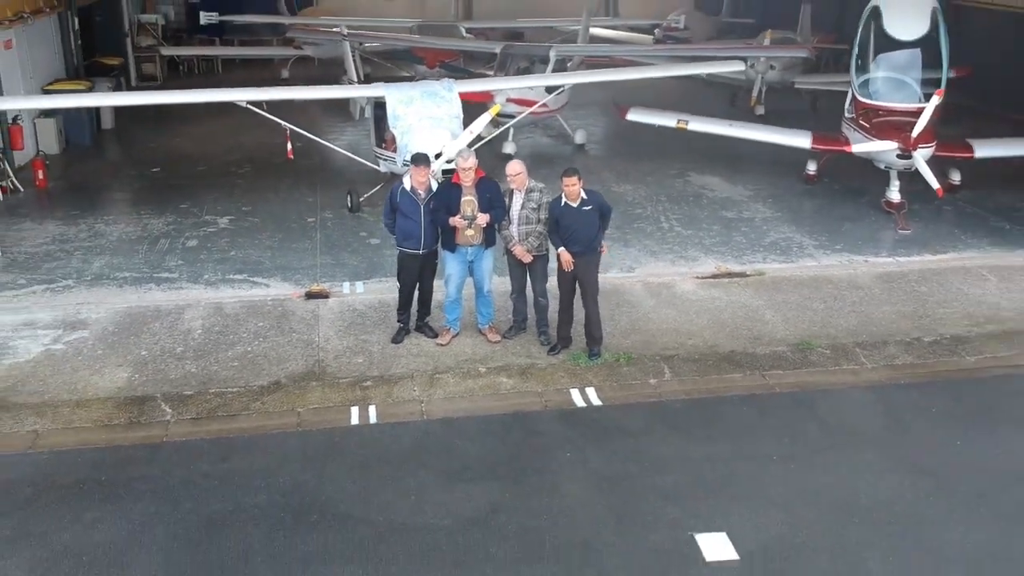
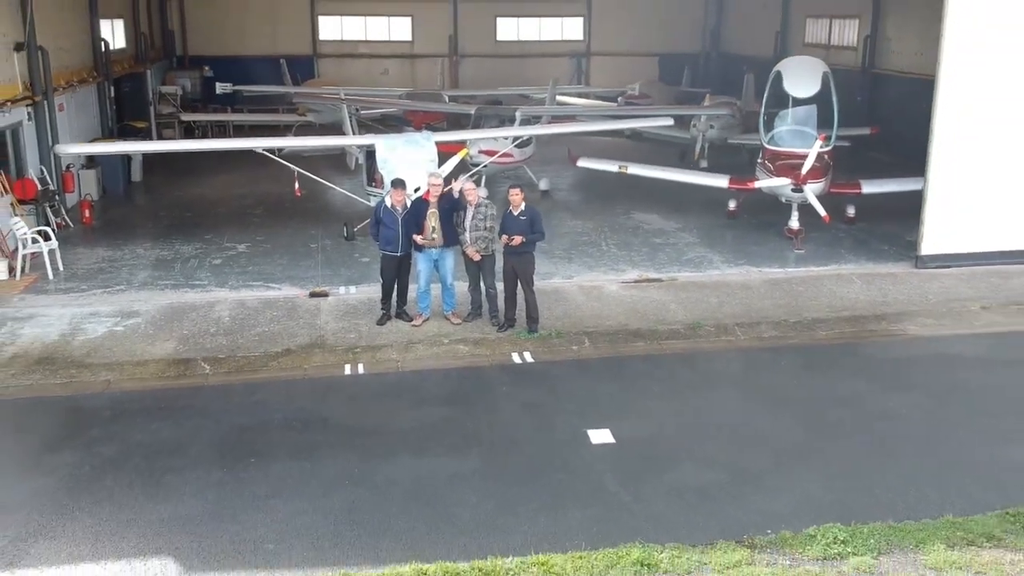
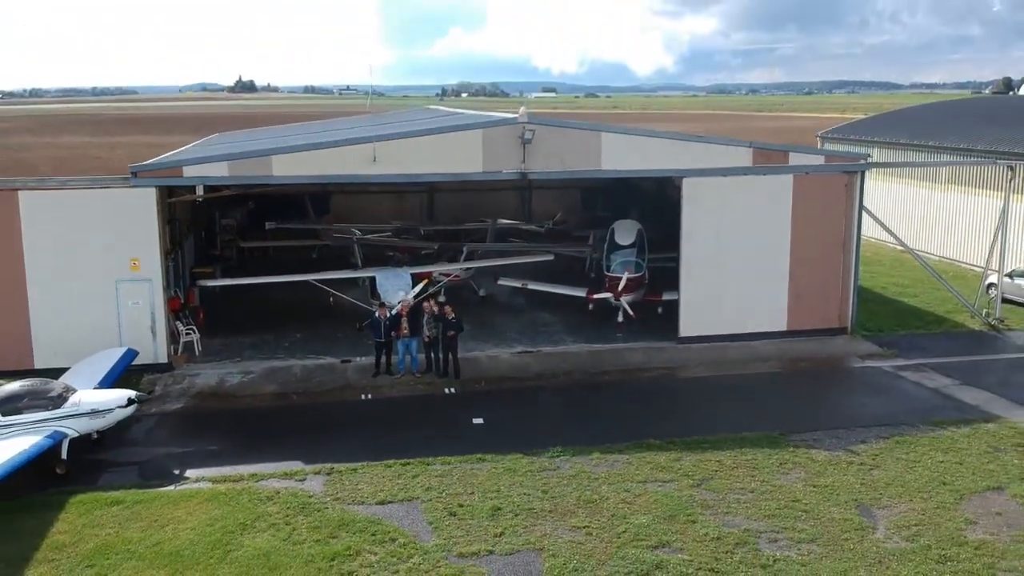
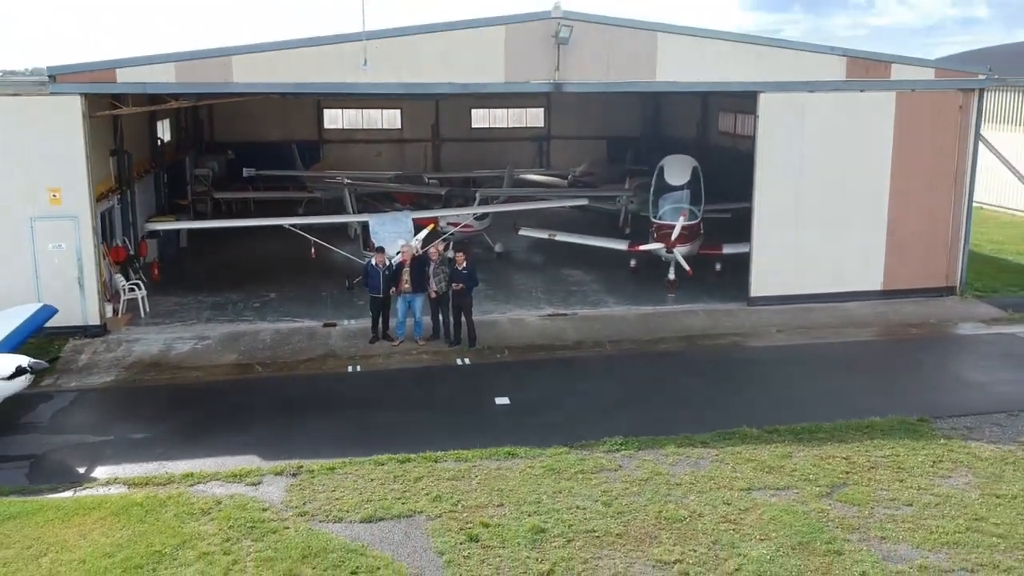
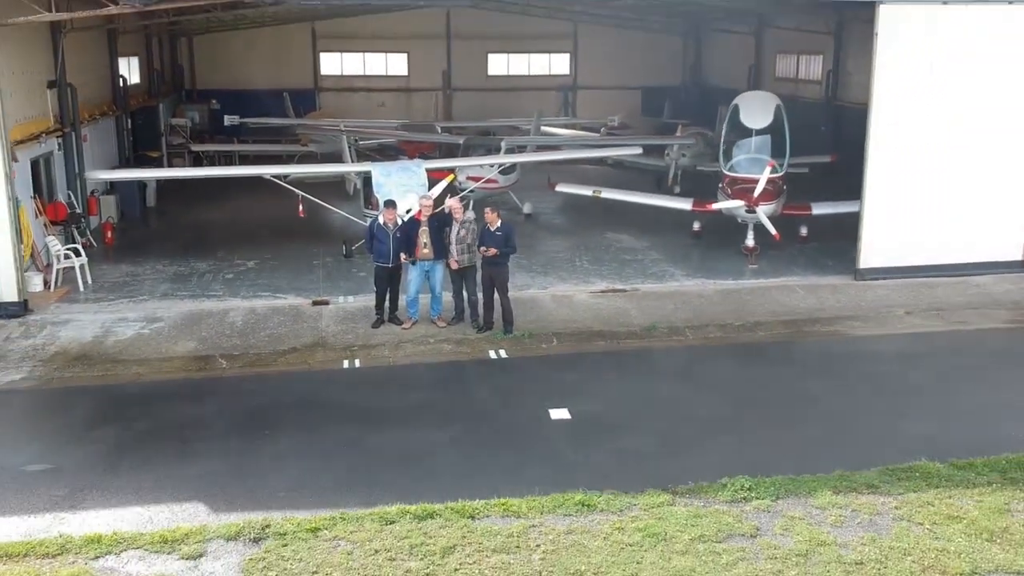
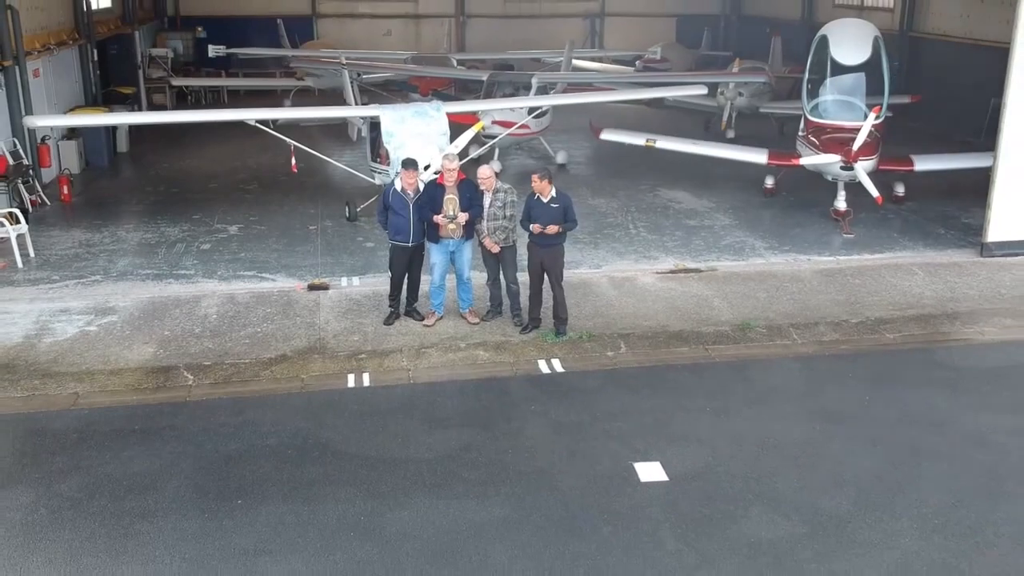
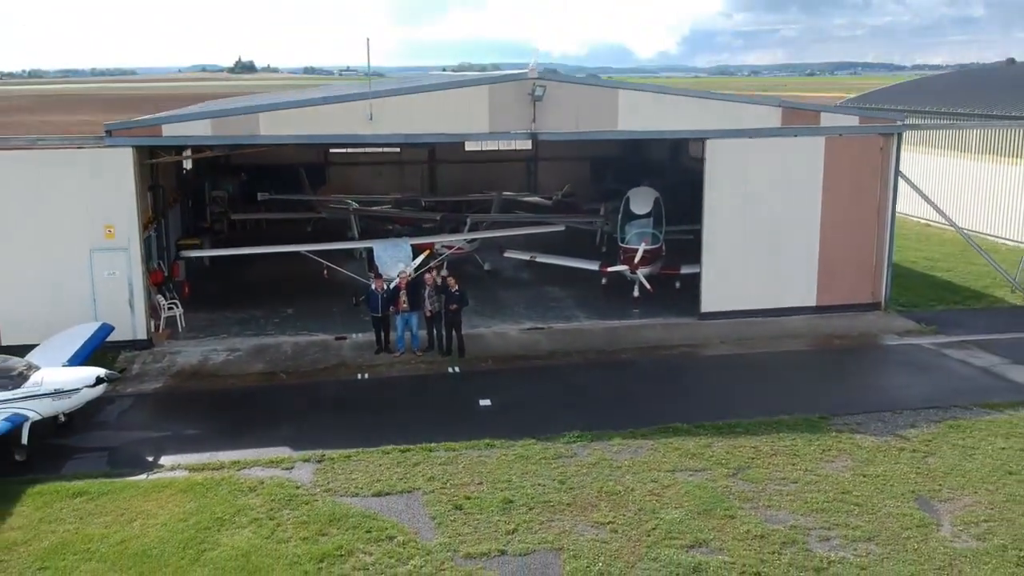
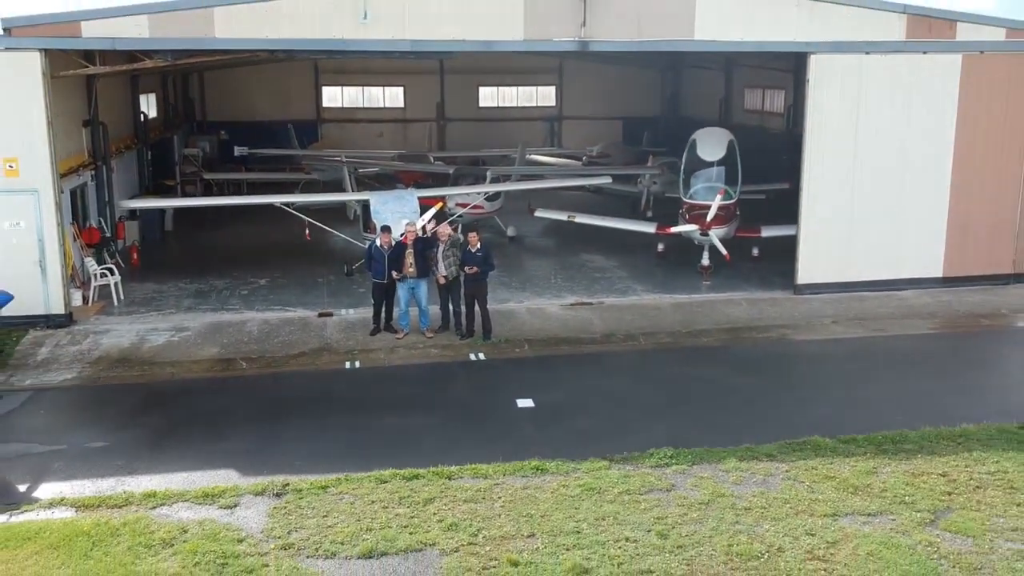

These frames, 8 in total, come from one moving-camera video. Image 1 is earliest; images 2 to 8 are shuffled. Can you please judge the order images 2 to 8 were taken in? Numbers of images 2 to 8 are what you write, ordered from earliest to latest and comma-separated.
6, 2, 5, 8, 4, 7, 3
